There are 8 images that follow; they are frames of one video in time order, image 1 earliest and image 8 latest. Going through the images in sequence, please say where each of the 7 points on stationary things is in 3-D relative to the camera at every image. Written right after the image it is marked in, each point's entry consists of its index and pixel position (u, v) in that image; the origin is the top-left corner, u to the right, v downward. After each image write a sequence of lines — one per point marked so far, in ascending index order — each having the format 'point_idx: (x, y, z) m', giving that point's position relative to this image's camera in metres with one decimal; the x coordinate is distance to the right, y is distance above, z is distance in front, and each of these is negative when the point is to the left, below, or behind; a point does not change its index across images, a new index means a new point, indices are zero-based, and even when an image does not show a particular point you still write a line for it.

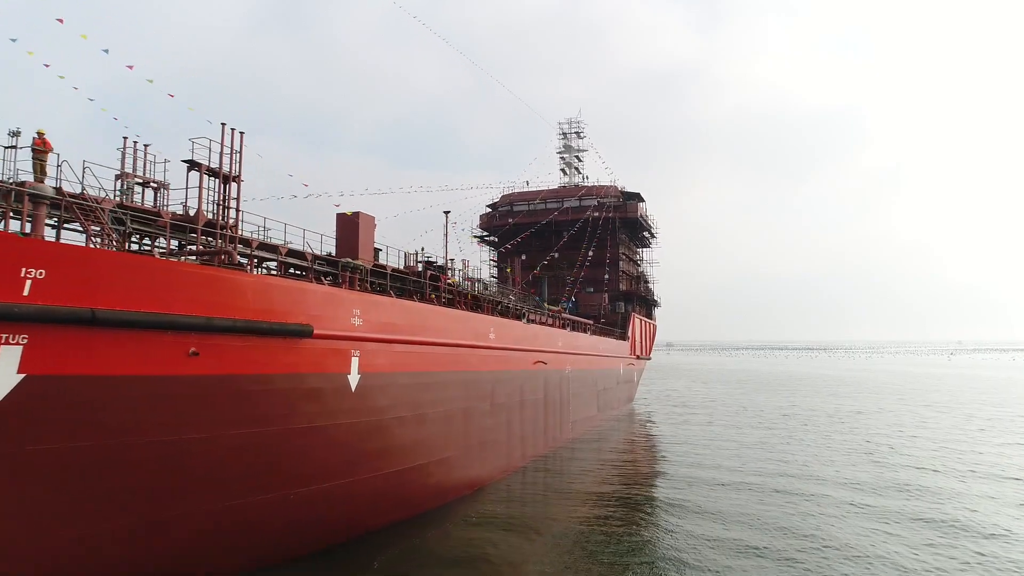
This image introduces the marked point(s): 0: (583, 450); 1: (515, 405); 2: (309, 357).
0: (+2.8, -6.2, +19.6) m
1: (0.0, -3.4, +14.3) m
2: (-3.4, -1.1, +8.1) m
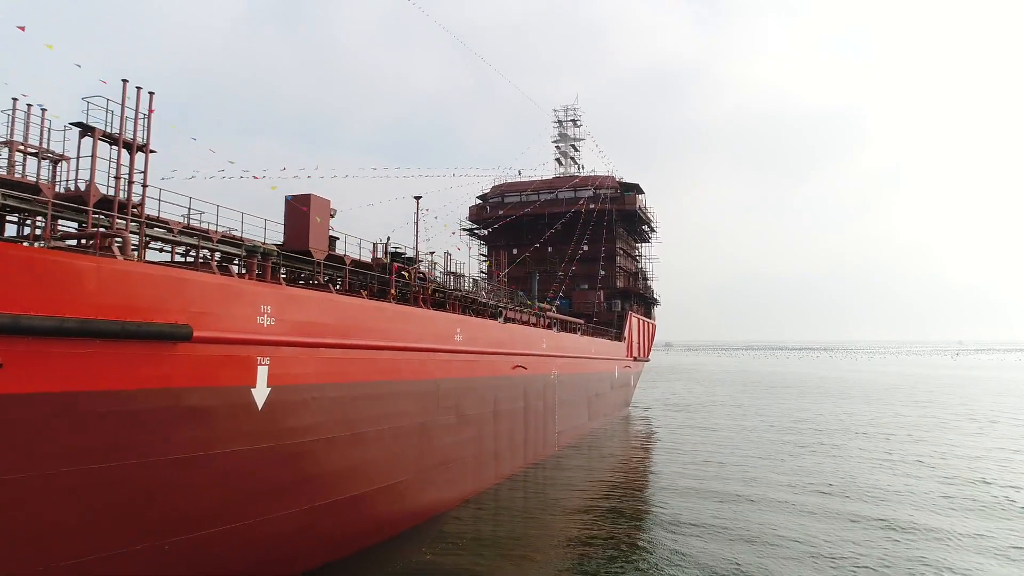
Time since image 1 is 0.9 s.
0: (+2.1, -6.0, +17.7) m
1: (-0.6, -3.2, +12.4) m
2: (-4.0, -1.0, +6.2) m
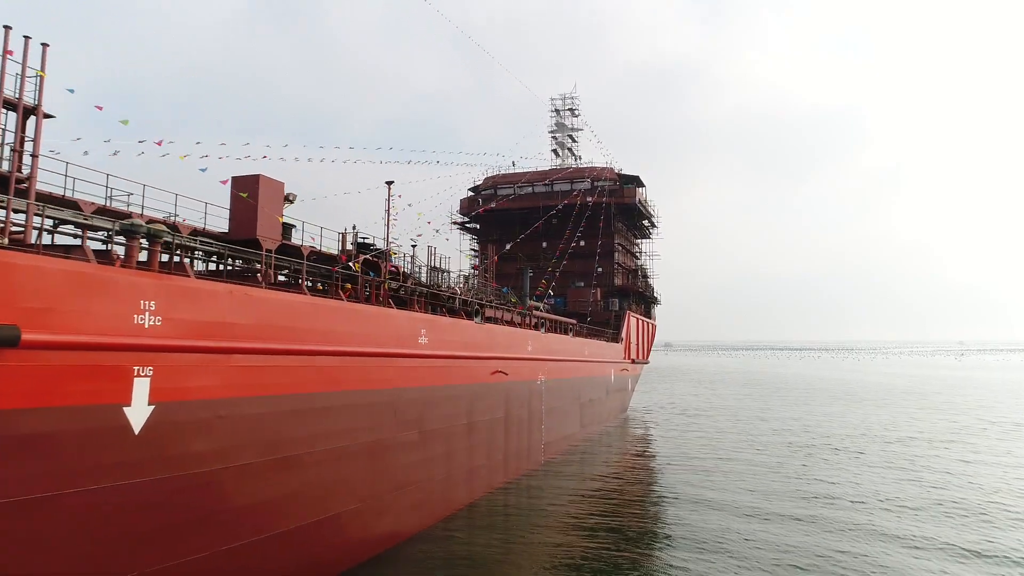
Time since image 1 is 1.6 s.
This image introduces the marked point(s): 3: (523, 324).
0: (+1.6, -5.9, +16.1) m
1: (-1.1, -3.1, +10.9) m
2: (-4.5, -0.9, +4.6) m
3: (+0.3, -1.1, +15.7) m
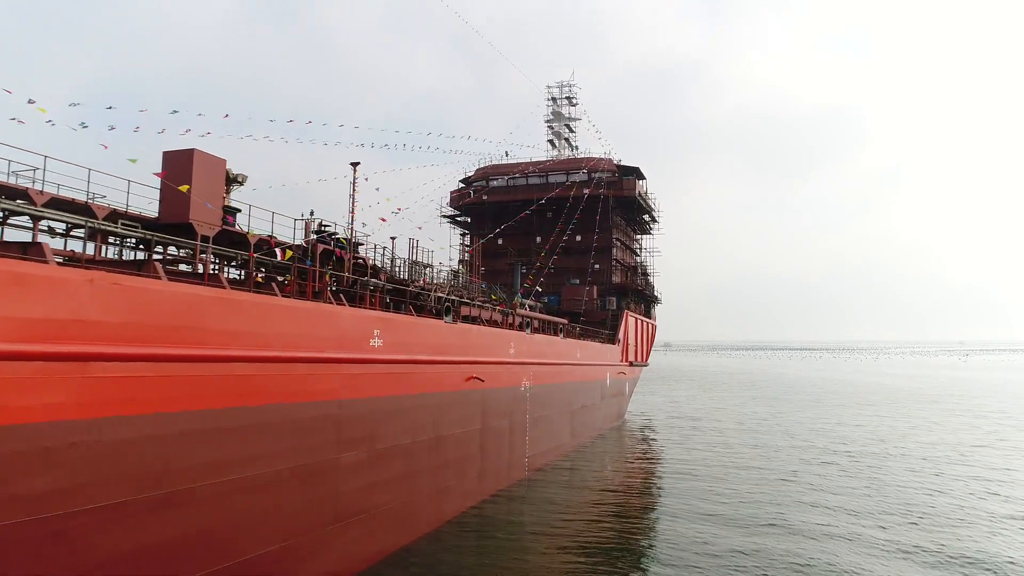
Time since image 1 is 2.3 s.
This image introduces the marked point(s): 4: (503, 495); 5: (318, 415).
0: (+1.2, -5.8, +14.6) m
1: (-1.6, -3.0, +9.3) m
2: (-5.0, -0.7, +3.1) m
3: (-0.1, -1.0, +14.2) m
4: (-0.2, -5.3, +12.9) m
5: (-2.7, -1.8, +7.0) m
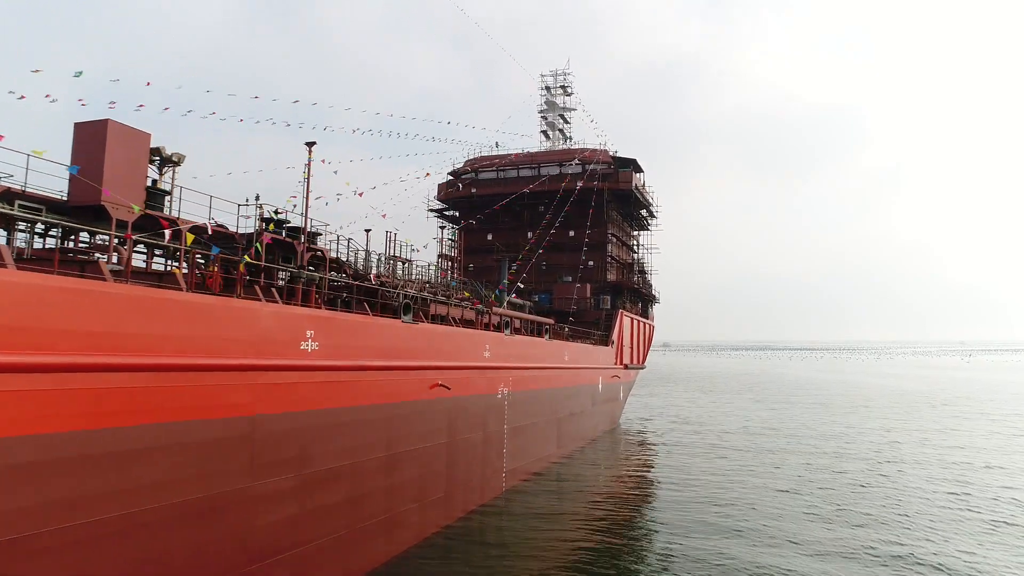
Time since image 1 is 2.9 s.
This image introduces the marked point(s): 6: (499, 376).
0: (+0.7, -5.7, +13.3) m
1: (-2.1, -2.9, +8.0) m
2: (-5.5, -0.6, +1.8) m
3: (-0.6, -0.9, +12.9) m
4: (-0.7, -5.3, +11.6) m
5: (-3.2, -1.7, +5.7) m
6: (-0.3, -2.0, +11.5) m
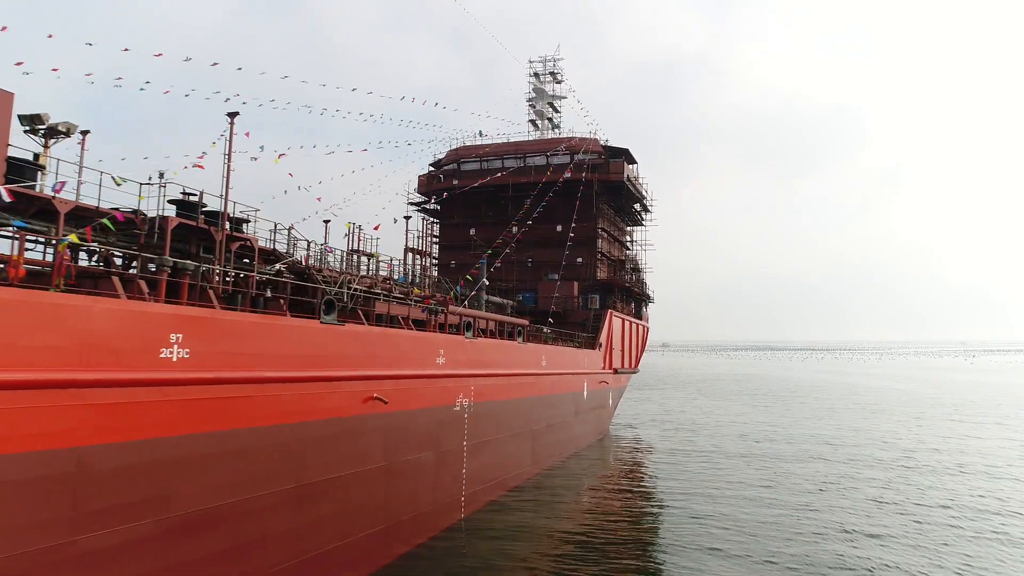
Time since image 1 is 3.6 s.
0: (-0.1, -5.6, +11.7) m
1: (-2.8, -2.8, +6.5) m
2: (-6.2, -0.6, +0.2) m
3: (-1.4, -0.8, +11.3) m
4: (-1.5, -5.2, +10.0) m
5: (-4.0, -1.6, +4.2) m
6: (-1.0, -1.9, +9.9) m
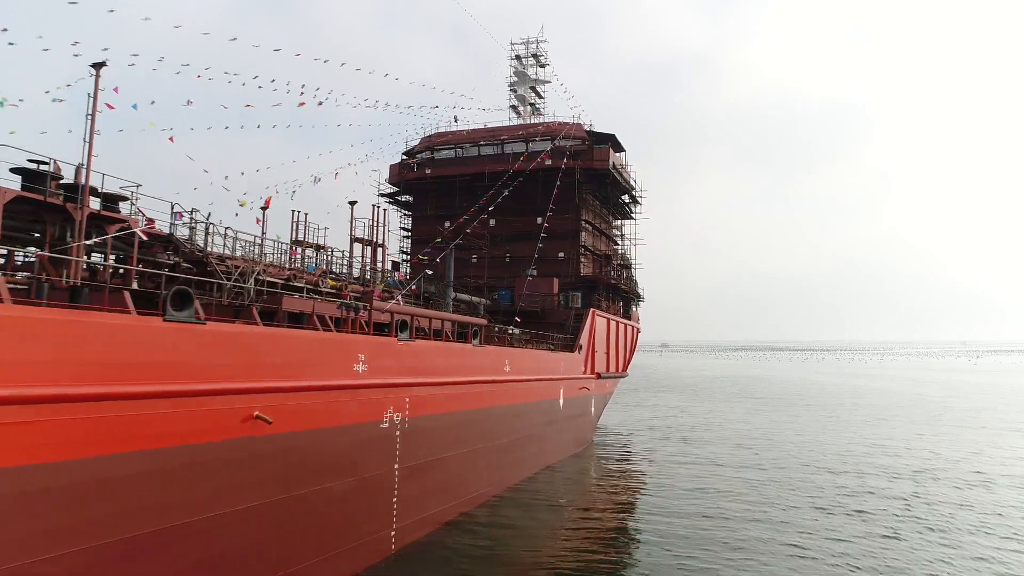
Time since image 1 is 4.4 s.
0: (-1.0, -5.5, +10.0) m
1: (-3.8, -2.7, +4.8) m
2: (-7.2, -0.4, -1.5) m
3: (-2.4, -0.7, +9.7) m
4: (-2.5, -5.0, +8.4) m
5: (-4.9, -1.5, +2.5) m
6: (-2.0, -1.8, +8.2) m
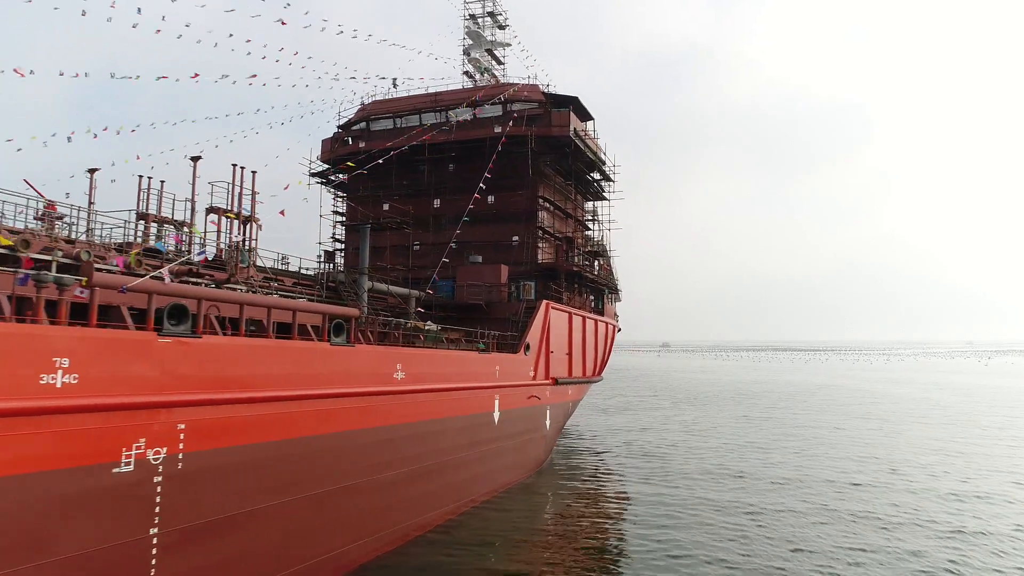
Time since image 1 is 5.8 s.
0: (-2.9, -5.1, +7.0) m
1: (-5.7, -2.3, +1.8) m
2: (-9.1, -0.1, -4.5) m
3: (-4.3, -0.4, +6.6) m
4: (-4.3, -4.7, +5.3) m
5: (-6.9, -1.1, -0.5) m
6: (-3.9, -1.4, +5.2) m
